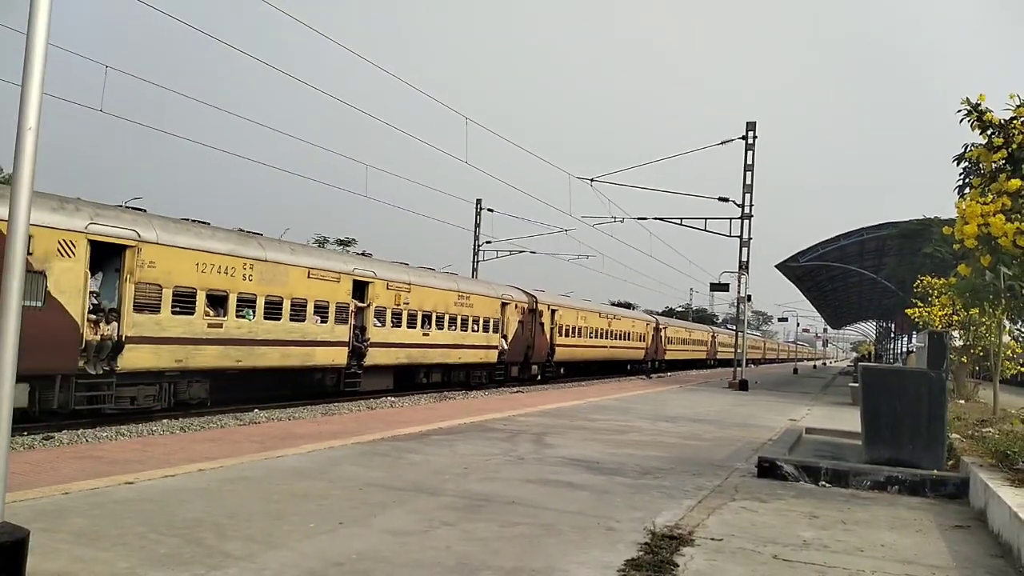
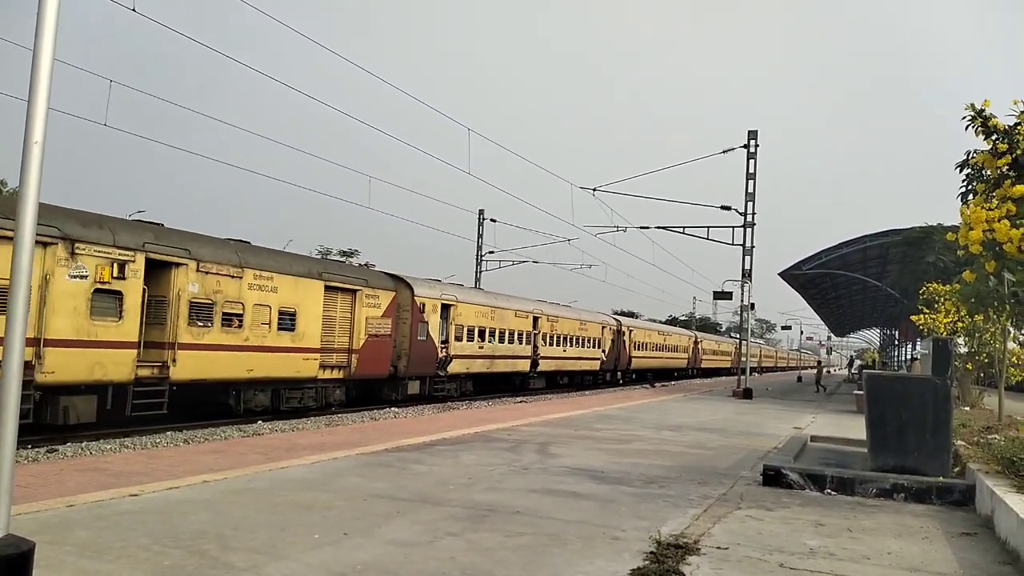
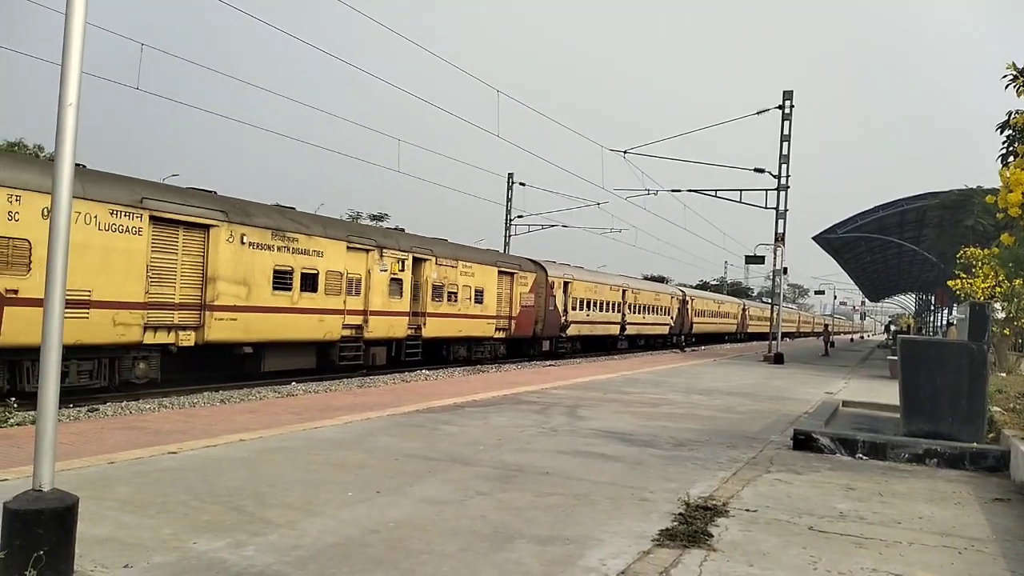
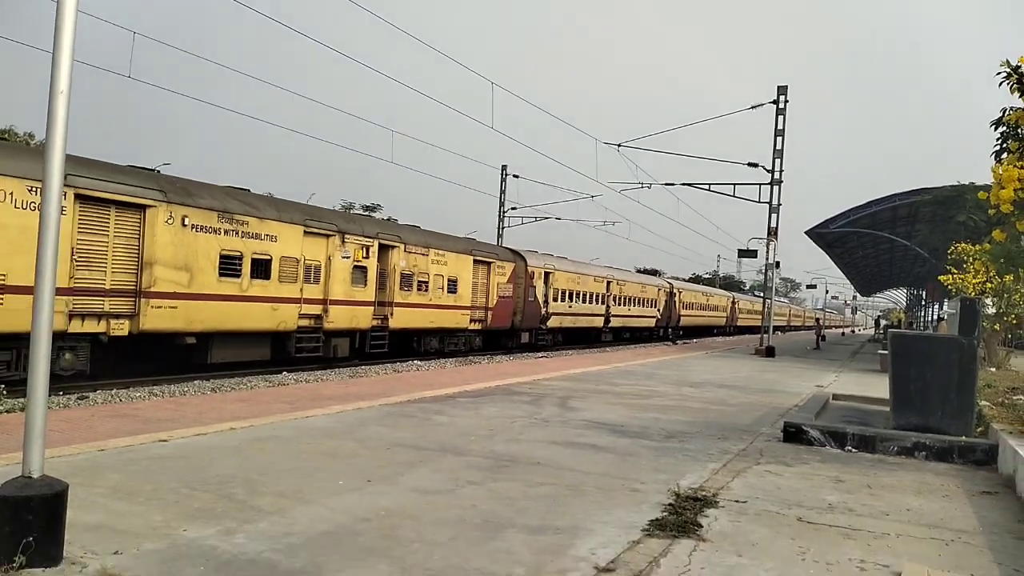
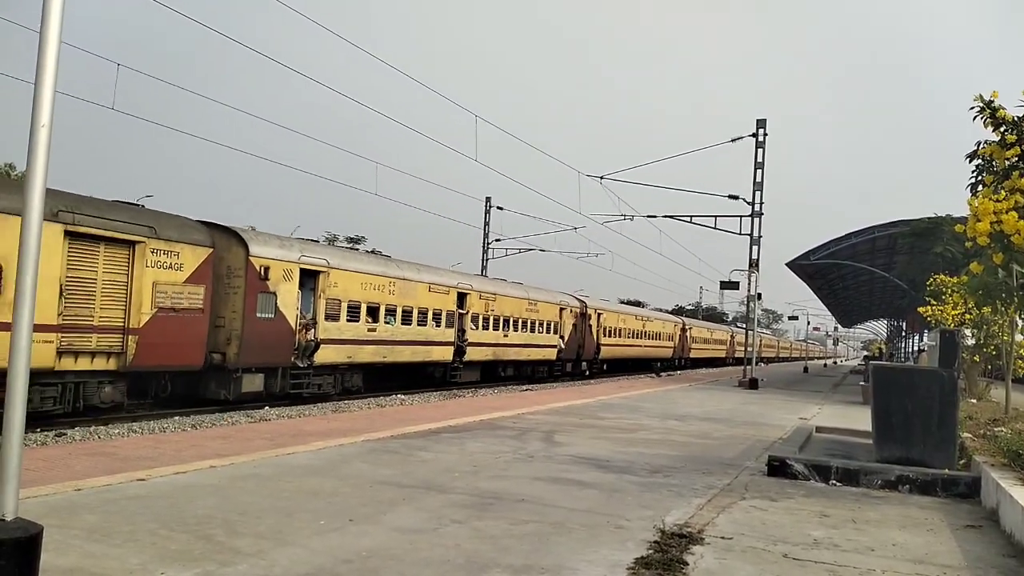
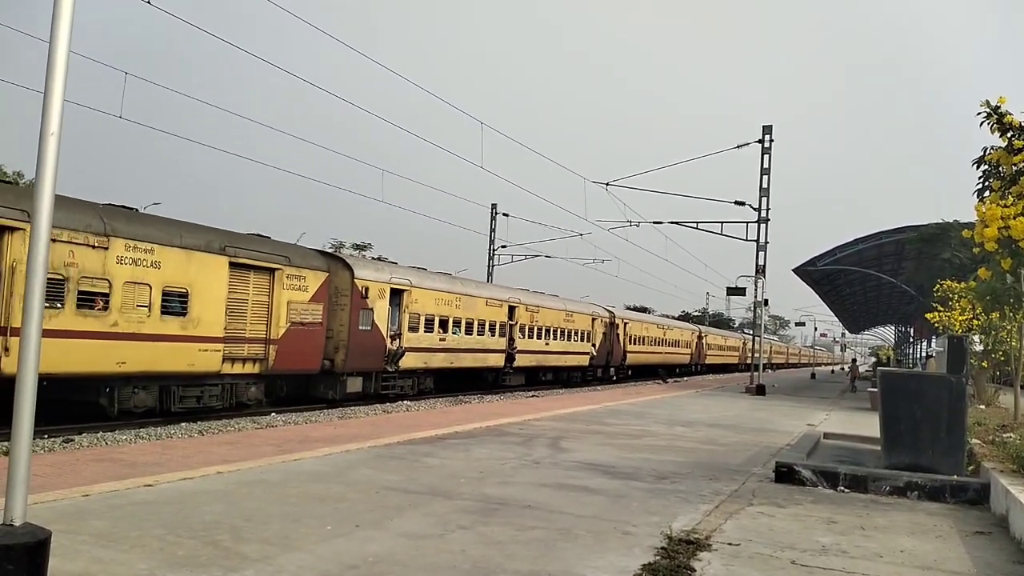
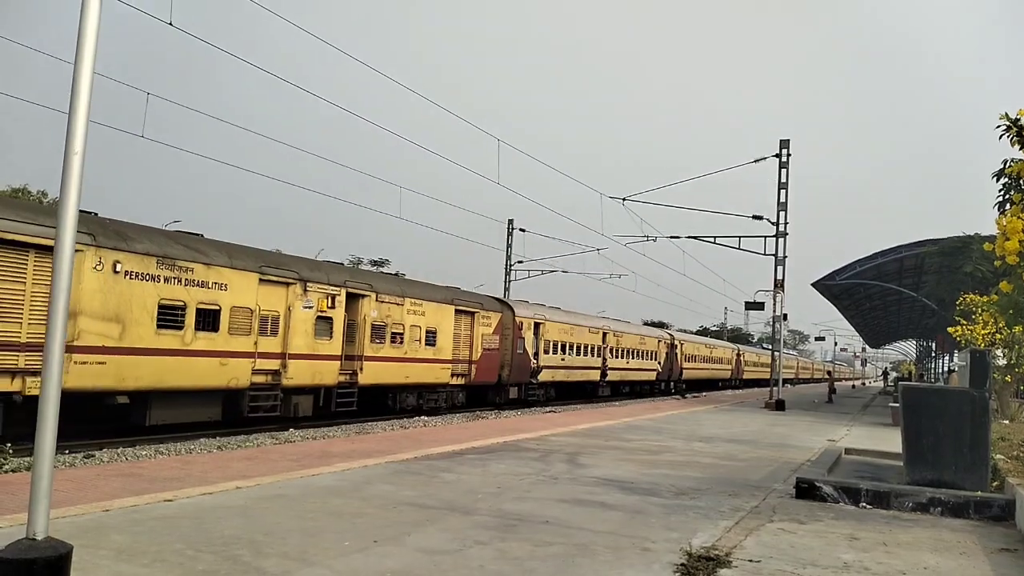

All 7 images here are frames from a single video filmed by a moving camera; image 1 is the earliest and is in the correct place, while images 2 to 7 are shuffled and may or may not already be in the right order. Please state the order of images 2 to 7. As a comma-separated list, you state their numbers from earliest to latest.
5, 6, 2, 7, 4, 3
